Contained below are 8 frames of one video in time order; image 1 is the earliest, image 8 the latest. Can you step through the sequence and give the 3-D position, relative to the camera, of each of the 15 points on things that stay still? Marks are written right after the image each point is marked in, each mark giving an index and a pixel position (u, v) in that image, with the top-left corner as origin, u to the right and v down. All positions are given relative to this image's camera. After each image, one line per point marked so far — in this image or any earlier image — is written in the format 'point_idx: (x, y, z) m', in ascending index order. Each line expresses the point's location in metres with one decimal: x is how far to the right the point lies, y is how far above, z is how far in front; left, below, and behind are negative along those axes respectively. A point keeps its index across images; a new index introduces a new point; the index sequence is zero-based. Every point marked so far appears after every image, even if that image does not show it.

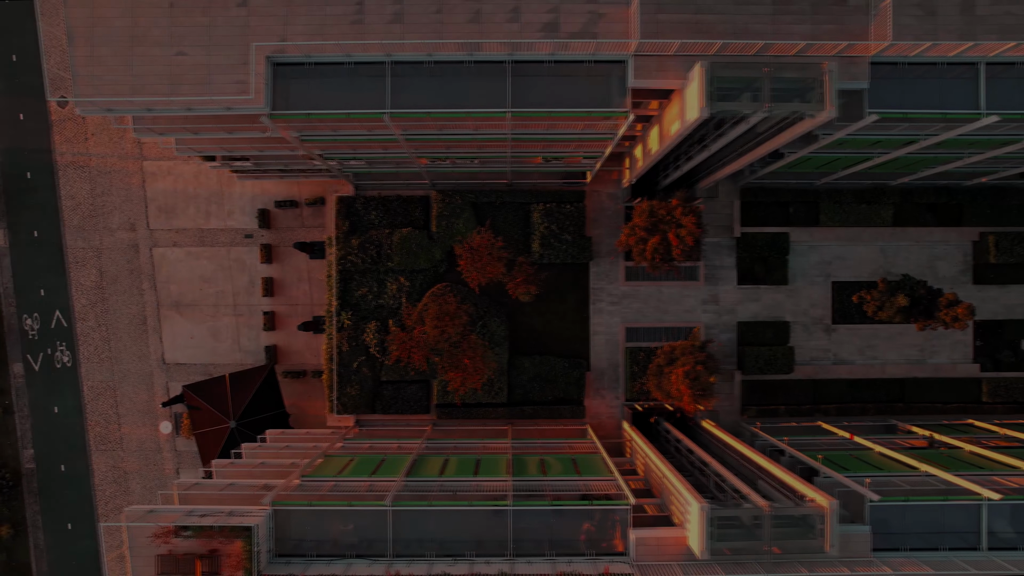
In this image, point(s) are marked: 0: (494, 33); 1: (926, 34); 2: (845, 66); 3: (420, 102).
0: (-0.5, +6.5, +19.2) m
1: (+10.6, +6.6, +19.3) m
2: (+8.5, +5.6, +18.9) m
3: (-2.3, +4.8, +19.4) m
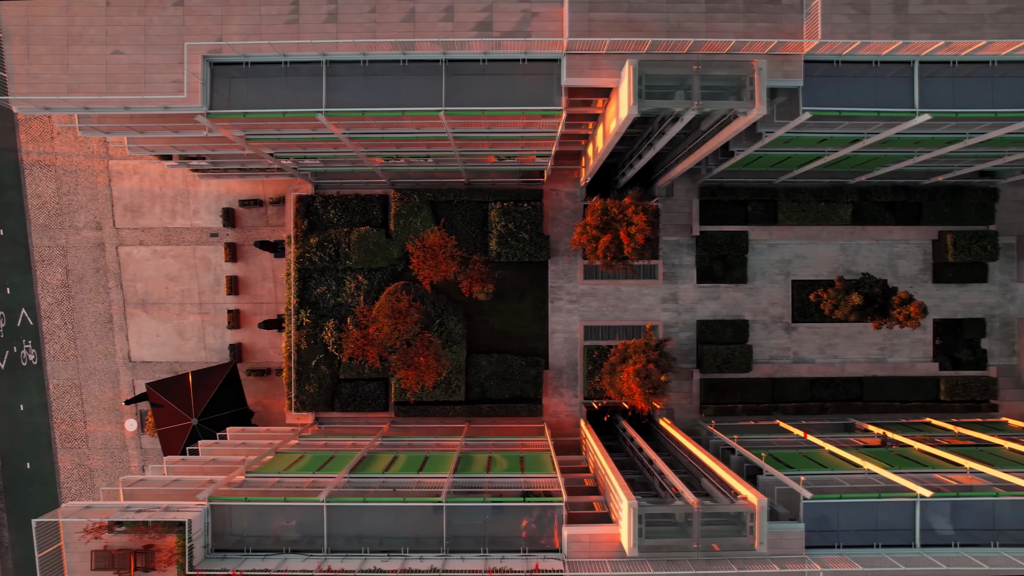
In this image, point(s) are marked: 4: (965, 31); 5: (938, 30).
0: (-2.2, +6.6, +19.3) m
1: (+8.9, +6.6, +19.4) m
2: (+6.8, +5.7, +19.0) m
3: (-4.0, +4.8, +19.5) m
4: (+11.7, +6.6, +19.4) m
5: (+11.0, +6.7, +19.5) m
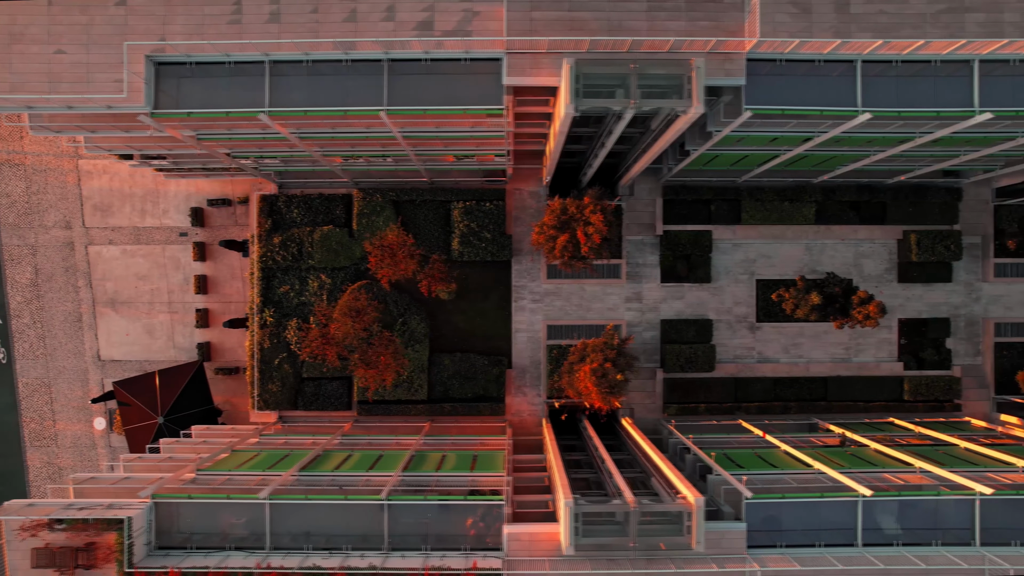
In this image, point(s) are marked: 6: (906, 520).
0: (-3.7, +6.6, +19.4) m
1: (+7.4, +6.6, +19.4) m
2: (+5.3, +5.7, +19.0) m
3: (-5.5, +4.9, +19.6) m
4: (+10.2, +6.7, +19.4) m
5: (+9.5, +6.7, +19.5) m
6: (+10.7, -6.2, +20.0) m
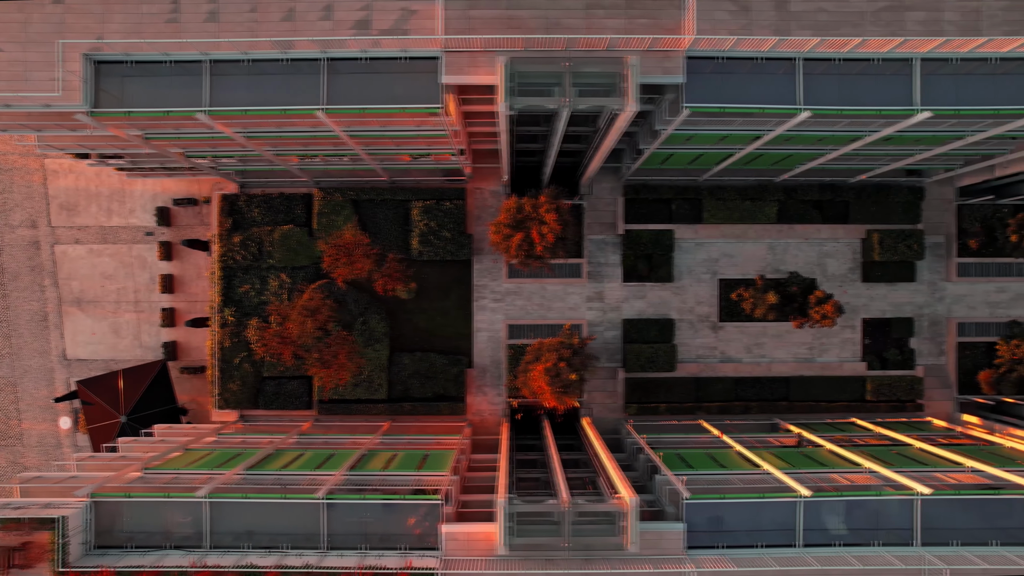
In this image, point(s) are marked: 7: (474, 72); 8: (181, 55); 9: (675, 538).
0: (-5.3, +6.6, +19.4) m
1: (+5.8, +6.6, +19.3) m
2: (+3.7, +5.7, +18.9) m
3: (-7.1, +4.9, +19.6) m
4: (+8.6, +6.7, +19.3) m
5: (+7.9, +6.7, +19.4) m
6: (+9.1, -6.1, +19.9) m
7: (-1.0, +5.4, +18.9) m
8: (-8.5, +6.0, +19.3) m
9: (+4.1, -6.4, +19.2) m
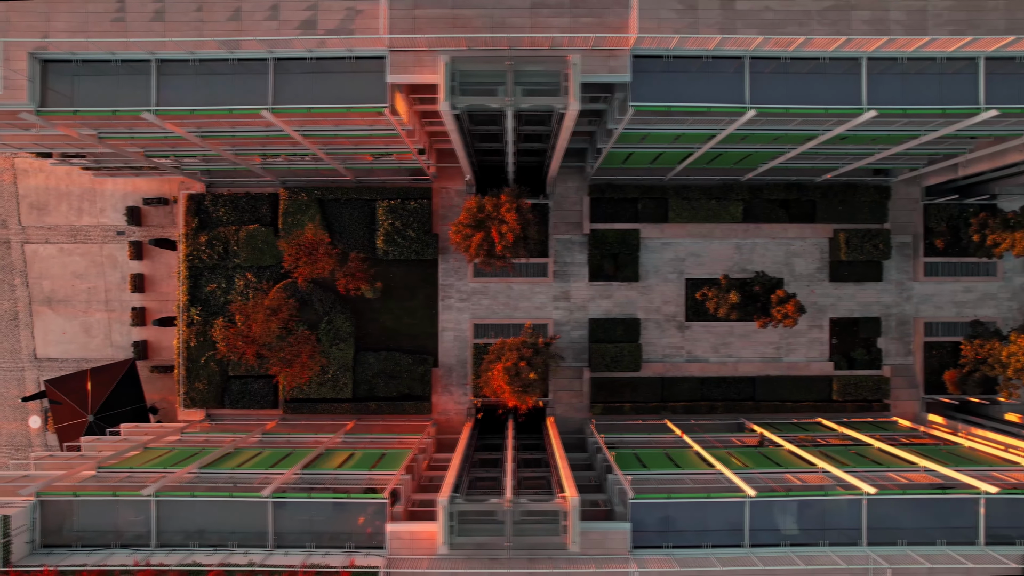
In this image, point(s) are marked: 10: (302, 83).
0: (-6.7, +6.6, +19.4) m
1: (+4.5, +6.7, +19.3) m
2: (+2.3, +5.7, +18.9) m
3: (-8.4, +4.9, +19.6) m
4: (+7.2, +6.7, +19.3) m
5: (+6.5, +6.7, +19.4) m
6: (+7.7, -6.1, +19.9) m
7: (-2.3, +5.4, +18.9) m
8: (-9.9, +6.0, +19.4) m
9: (+2.8, -6.4, +19.2) m
10: (-5.4, +5.3, +19.6) m
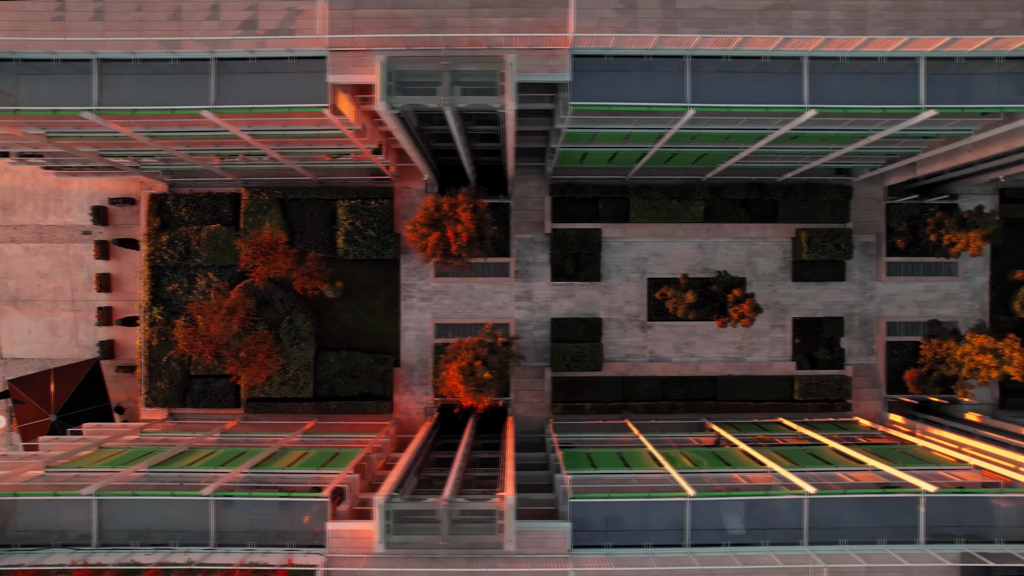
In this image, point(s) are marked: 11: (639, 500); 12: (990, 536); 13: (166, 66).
0: (-8.2, +6.7, +19.4) m
1: (+2.9, +6.7, +19.3) m
2: (+0.8, +5.7, +18.9) m
3: (-10.0, +4.9, +19.6) m
4: (+5.7, +6.7, +19.3) m
5: (+5.0, +6.7, +19.4) m
6: (+6.2, -6.1, +19.9) m
7: (-3.9, +5.4, +19.0) m
8: (-11.4, +6.0, +19.4) m
9: (+1.2, -6.4, +19.2) m
10: (-7.0, +5.3, +19.6) m
11: (+3.4, -5.6, +19.9) m
12: (+12.6, -6.5, +19.8) m
13: (-9.0, +5.8, +19.5) m
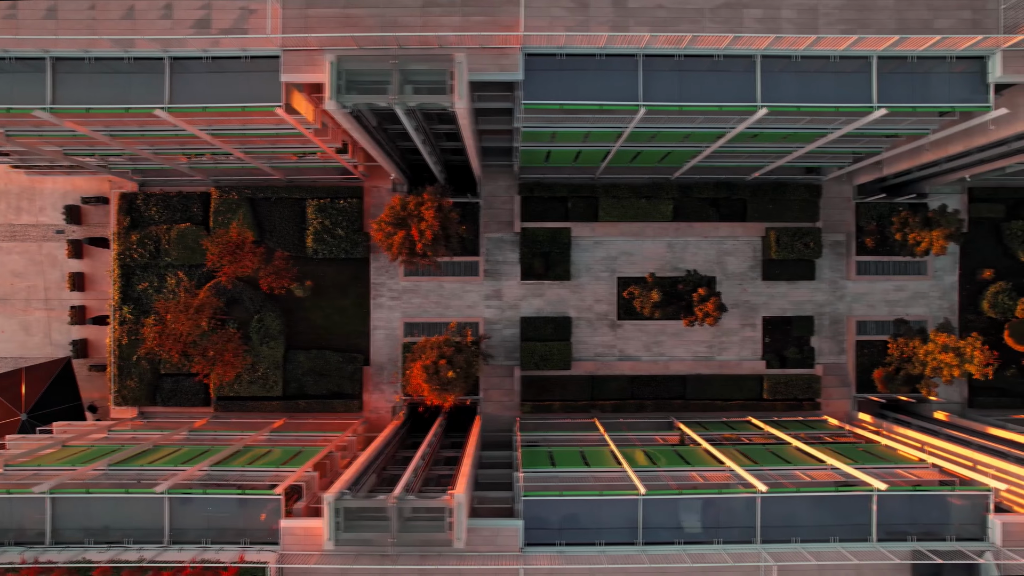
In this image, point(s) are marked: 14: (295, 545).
0: (-9.4, +6.7, +19.5) m
1: (+1.7, +6.7, +19.3) m
2: (-0.4, +5.8, +19.0) m
3: (-11.2, +5.0, +19.6) m
4: (+4.4, +6.7, +19.4) m
5: (+3.8, +6.8, +19.4) m
6: (+4.9, -6.1, +19.9) m
7: (-5.1, +5.5, +19.0) m
8: (-12.6, +6.1, +19.4) m
9: (0.0, -6.3, +19.3) m
10: (-8.2, +5.4, +19.7) m
11: (+2.2, -5.6, +20.0) m
12: (+11.3, -6.5, +19.8) m
13: (-10.2, +5.8, +19.6) m
14: (-5.5, -6.6, +19.2) m
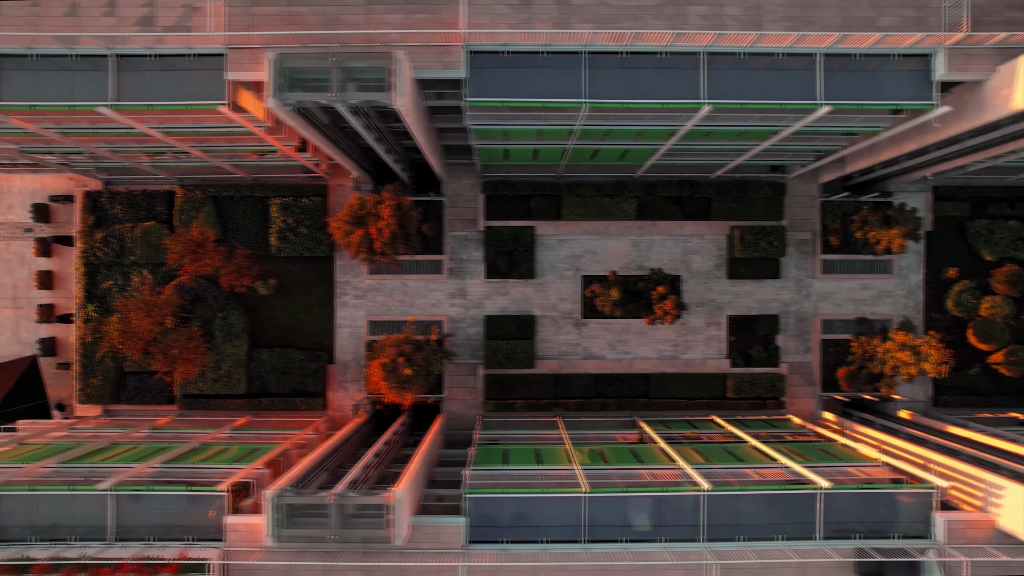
0: (-10.8, +6.8, +19.5) m
1: (+0.3, +6.8, +19.3) m
2: (-1.9, +5.8, +18.9) m
3: (-12.6, +5.0, +19.6) m
4: (+3.0, +6.8, +19.3) m
5: (+2.3, +6.8, +19.4) m
6: (+3.5, -6.0, +19.9) m
7: (-6.5, +5.6, +19.0) m
8: (-14.1, +6.1, +19.4) m
9: (-1.4, -6.3, +19.3) m
10: (-9.6, +5.5, +19.7) m
11: (+0.8, -5.5, +19.9) m
12: (+9.9, -6.4, +19.8) m
13: (-11.6, +5.9, +19.6) m
14: (-6.9, -6.5, +19.2) m
